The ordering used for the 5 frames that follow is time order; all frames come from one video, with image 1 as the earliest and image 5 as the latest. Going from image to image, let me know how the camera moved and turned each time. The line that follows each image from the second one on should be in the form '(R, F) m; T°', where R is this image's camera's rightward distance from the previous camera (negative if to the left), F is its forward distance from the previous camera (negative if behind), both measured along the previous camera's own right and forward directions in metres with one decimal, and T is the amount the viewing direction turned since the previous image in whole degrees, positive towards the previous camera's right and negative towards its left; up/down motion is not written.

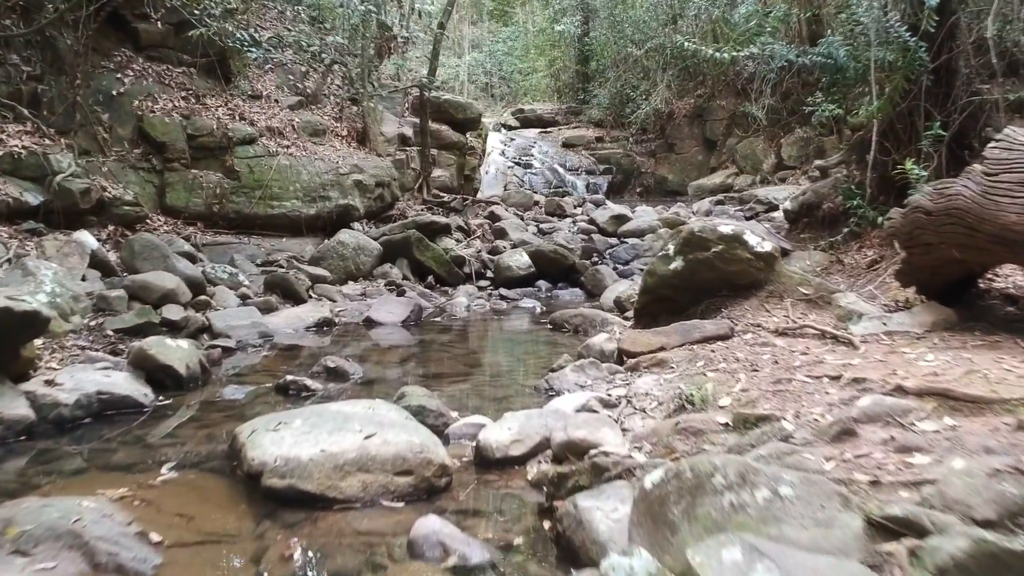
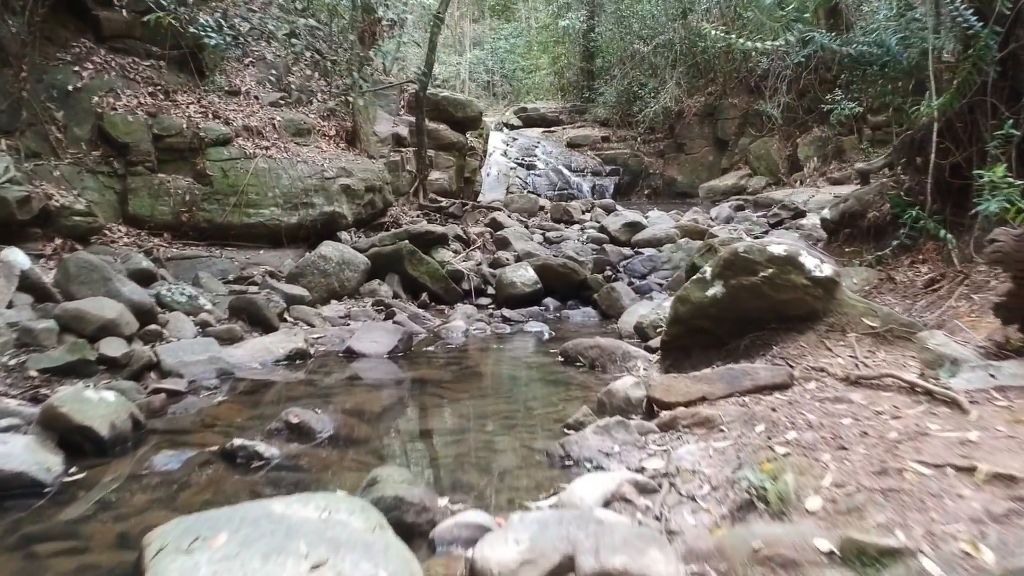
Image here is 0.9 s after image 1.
(0.0, +0.8) m; 0°
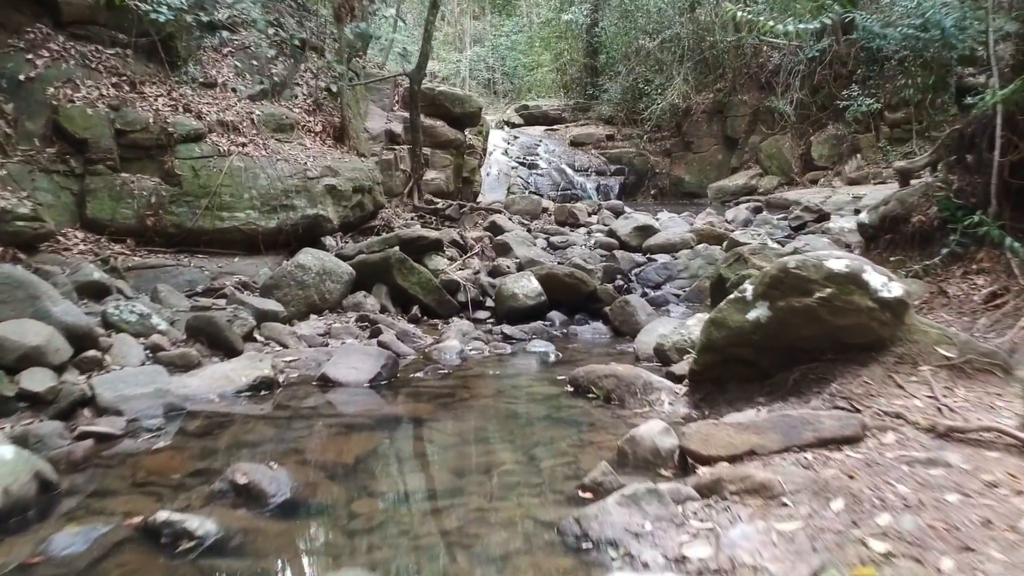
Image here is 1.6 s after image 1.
(0.0, +0.7) m; 0°
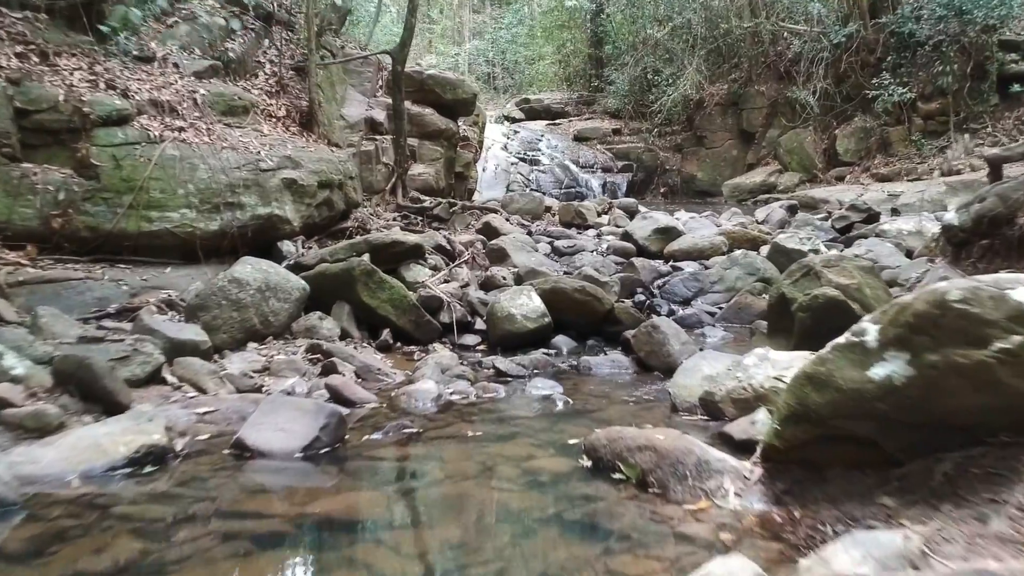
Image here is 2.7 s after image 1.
(0.0, +1.2) m; 0°
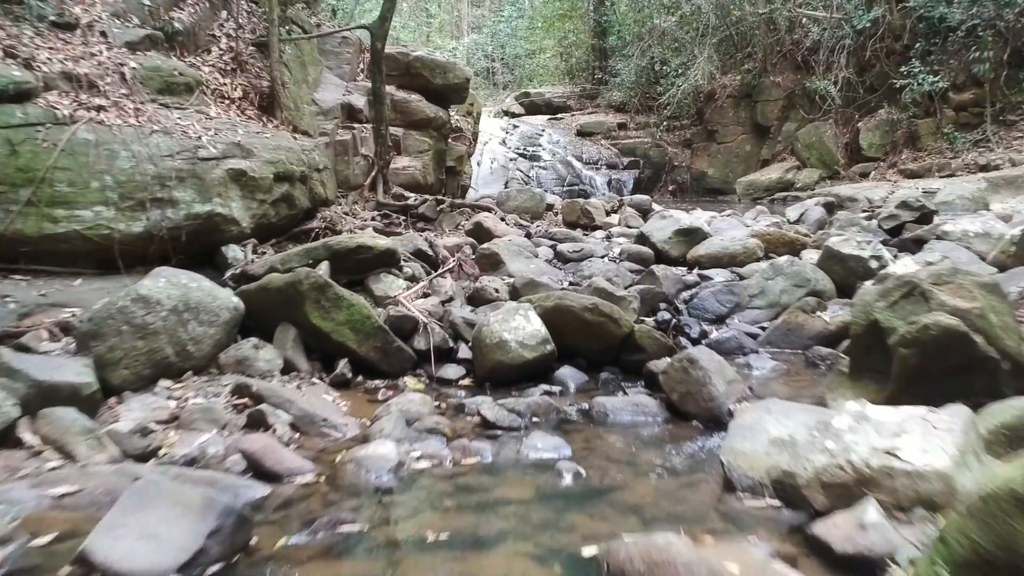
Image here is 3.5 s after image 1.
(0.0, +1.0) m; 0°
